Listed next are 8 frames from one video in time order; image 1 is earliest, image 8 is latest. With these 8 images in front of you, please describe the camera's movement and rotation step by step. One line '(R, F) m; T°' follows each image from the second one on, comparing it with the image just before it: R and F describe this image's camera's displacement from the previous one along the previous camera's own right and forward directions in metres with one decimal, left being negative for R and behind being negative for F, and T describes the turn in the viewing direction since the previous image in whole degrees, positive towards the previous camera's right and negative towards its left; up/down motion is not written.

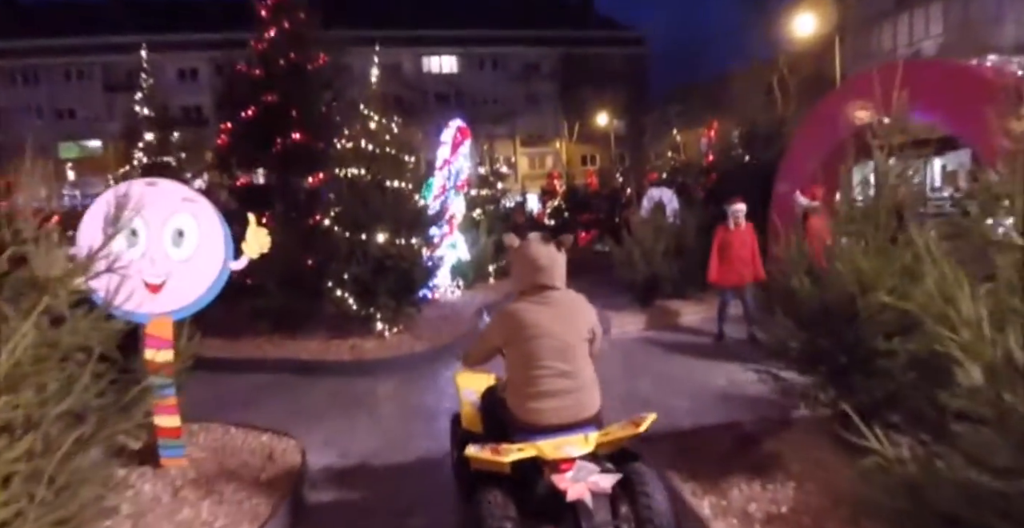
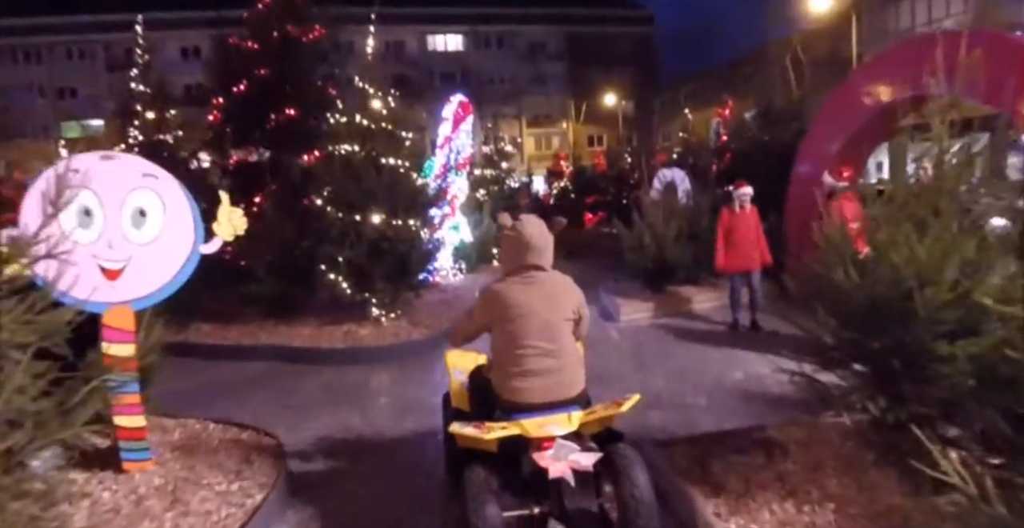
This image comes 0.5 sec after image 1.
(0.0, +0.5) m; -1°
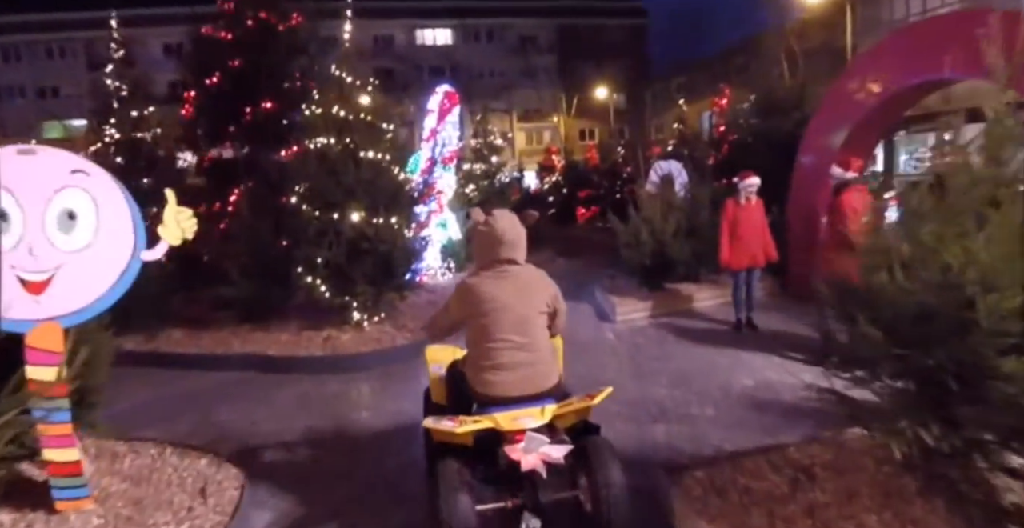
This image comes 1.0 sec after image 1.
(0.0, +0.5) m; +1°
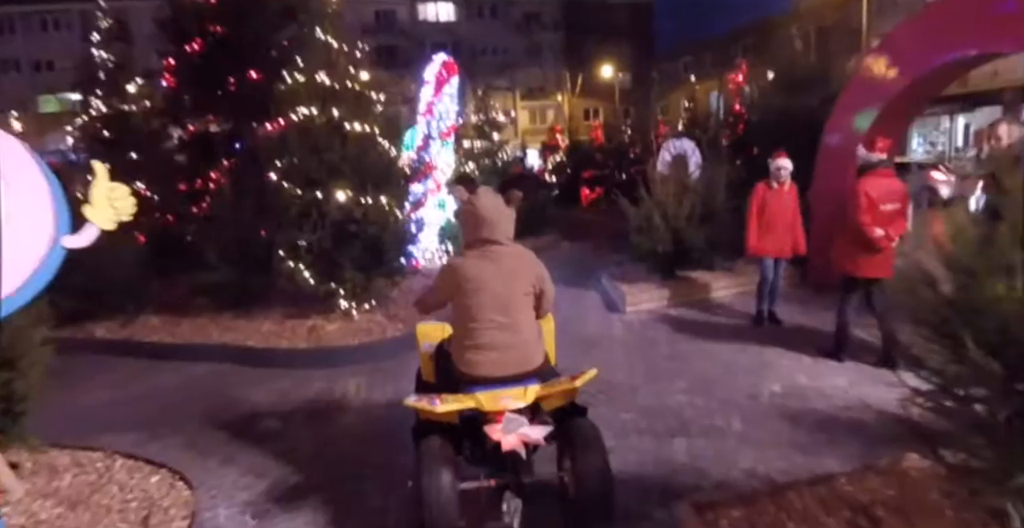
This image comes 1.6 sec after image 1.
(0.0, +0.6) m; 0°
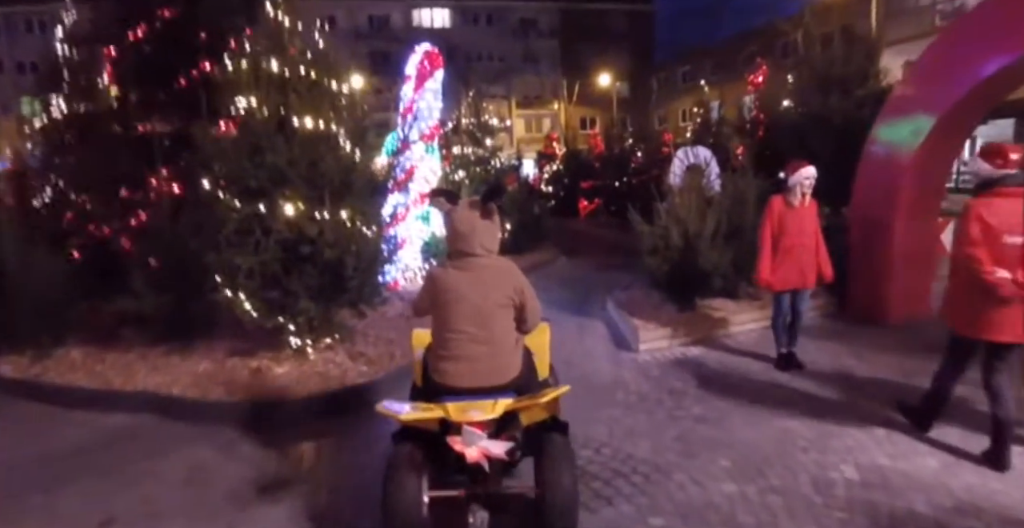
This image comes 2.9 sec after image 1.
(0.0, +1.3) m; +1°
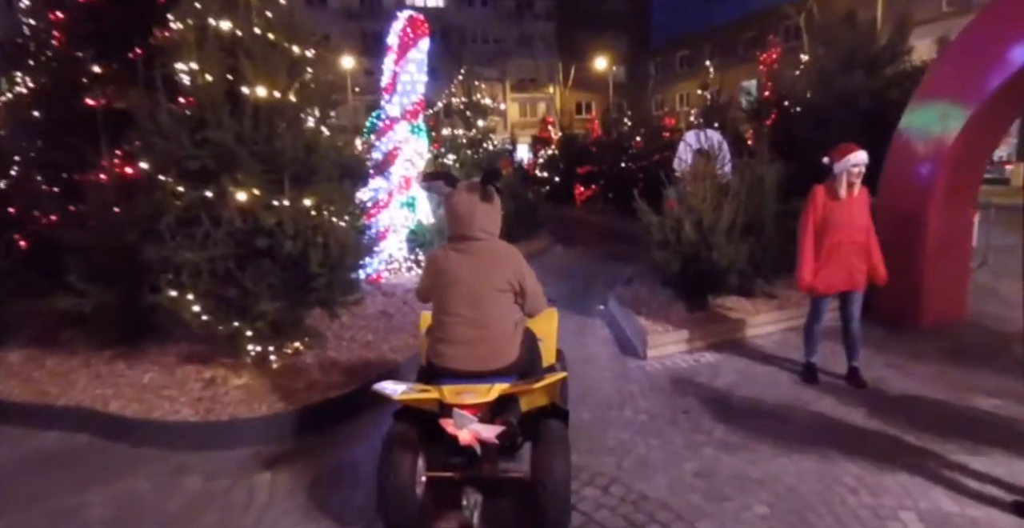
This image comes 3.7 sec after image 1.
(0.0, +0.8) m; +1°
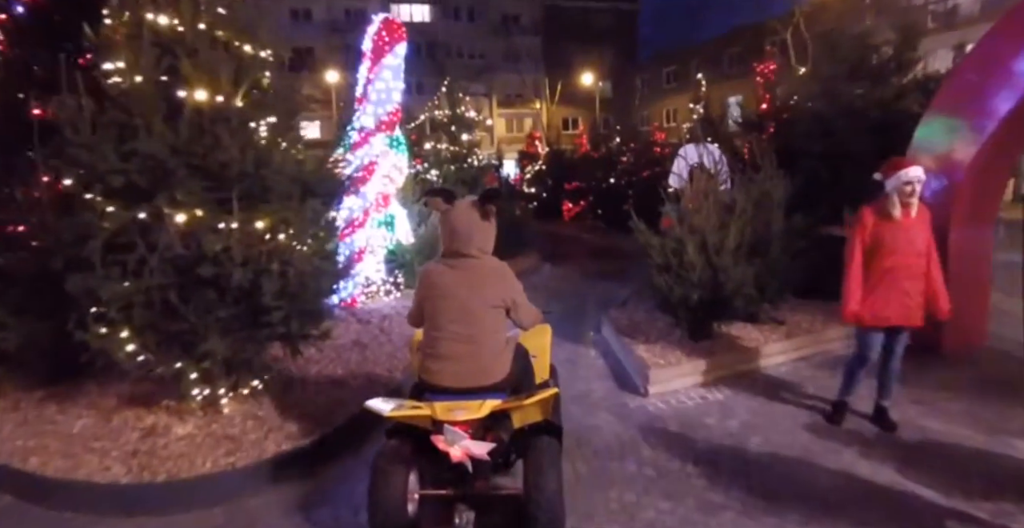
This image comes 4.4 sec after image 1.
(0.0, +0.6) m; +1°
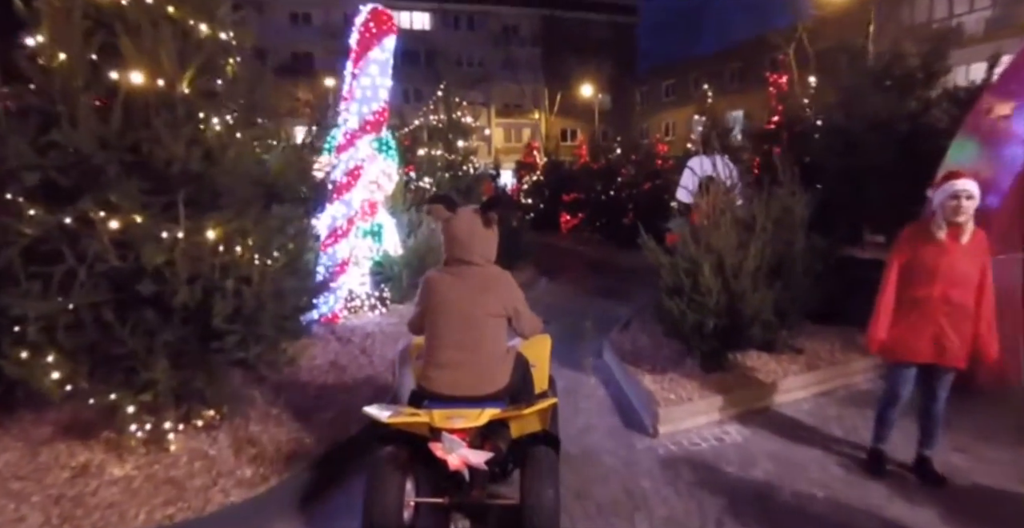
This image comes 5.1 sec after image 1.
(0.0, +0.6) m; 0°
